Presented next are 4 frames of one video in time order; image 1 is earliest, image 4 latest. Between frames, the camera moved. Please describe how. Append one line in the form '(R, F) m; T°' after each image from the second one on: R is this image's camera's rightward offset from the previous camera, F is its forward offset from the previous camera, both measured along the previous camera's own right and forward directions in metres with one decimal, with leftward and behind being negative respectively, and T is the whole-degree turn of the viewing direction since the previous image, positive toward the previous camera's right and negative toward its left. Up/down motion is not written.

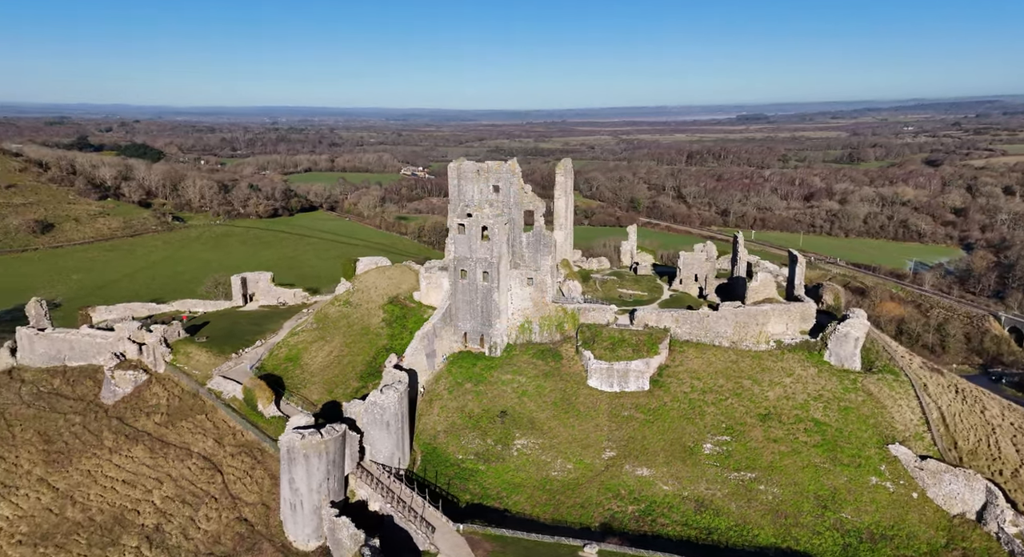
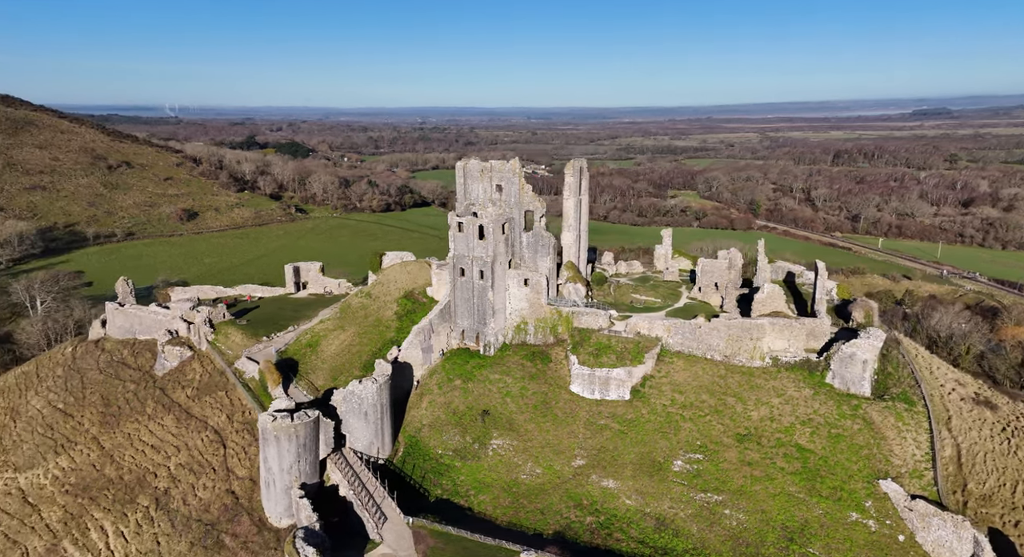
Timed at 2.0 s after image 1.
(+4.4, +0.5) m; -9°
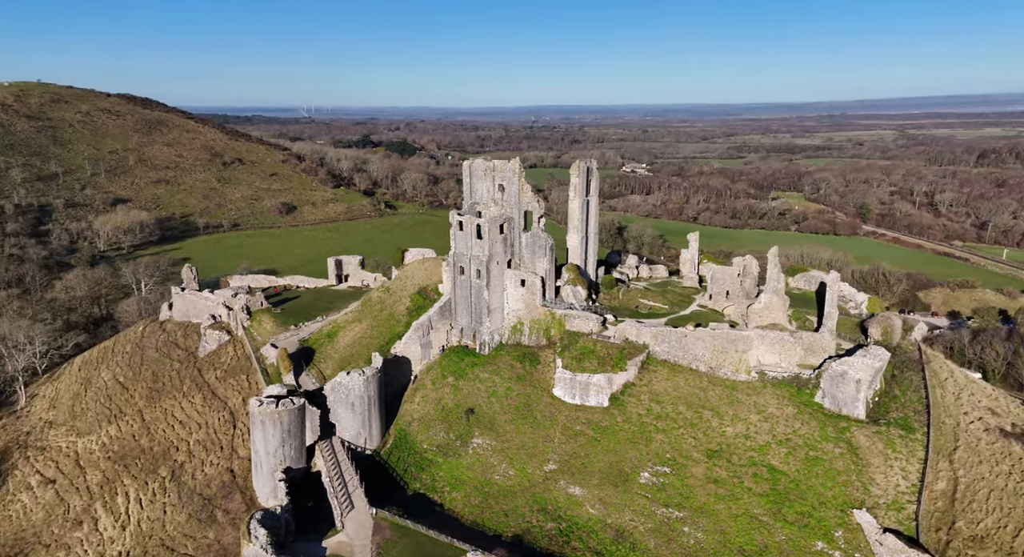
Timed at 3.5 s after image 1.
(+3.6, +0.2) m; -7°
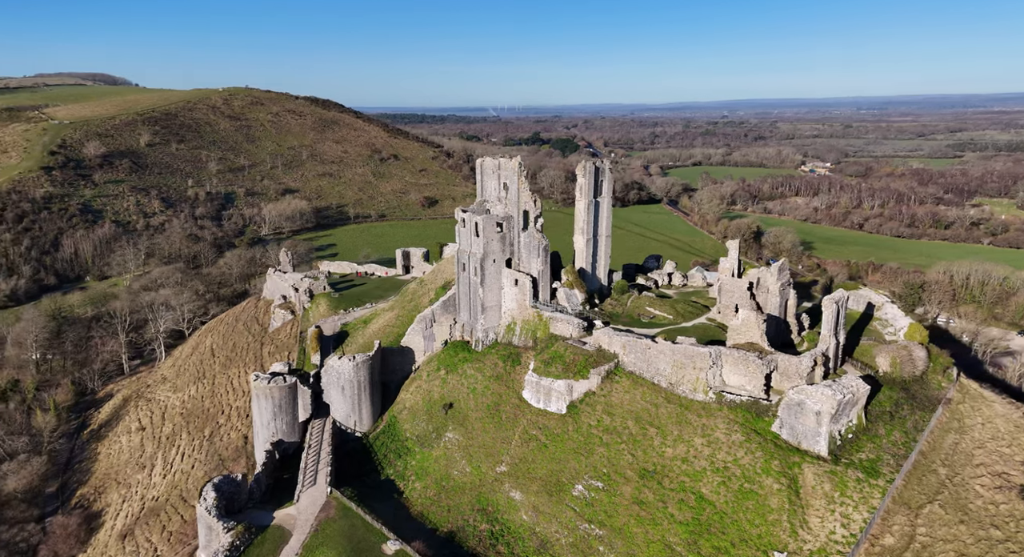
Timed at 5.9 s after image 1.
(+6.1, +0.3) m; -12°
